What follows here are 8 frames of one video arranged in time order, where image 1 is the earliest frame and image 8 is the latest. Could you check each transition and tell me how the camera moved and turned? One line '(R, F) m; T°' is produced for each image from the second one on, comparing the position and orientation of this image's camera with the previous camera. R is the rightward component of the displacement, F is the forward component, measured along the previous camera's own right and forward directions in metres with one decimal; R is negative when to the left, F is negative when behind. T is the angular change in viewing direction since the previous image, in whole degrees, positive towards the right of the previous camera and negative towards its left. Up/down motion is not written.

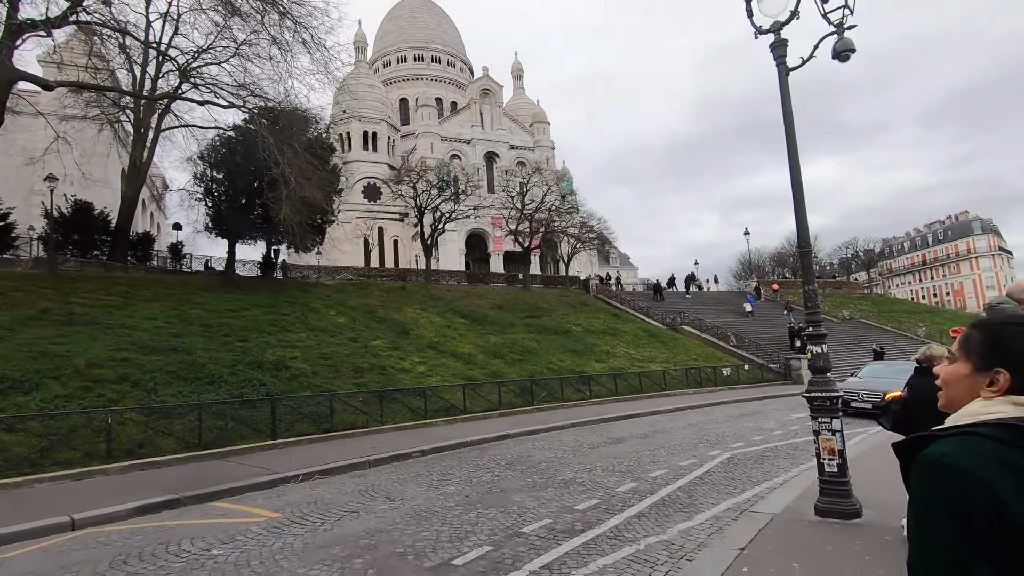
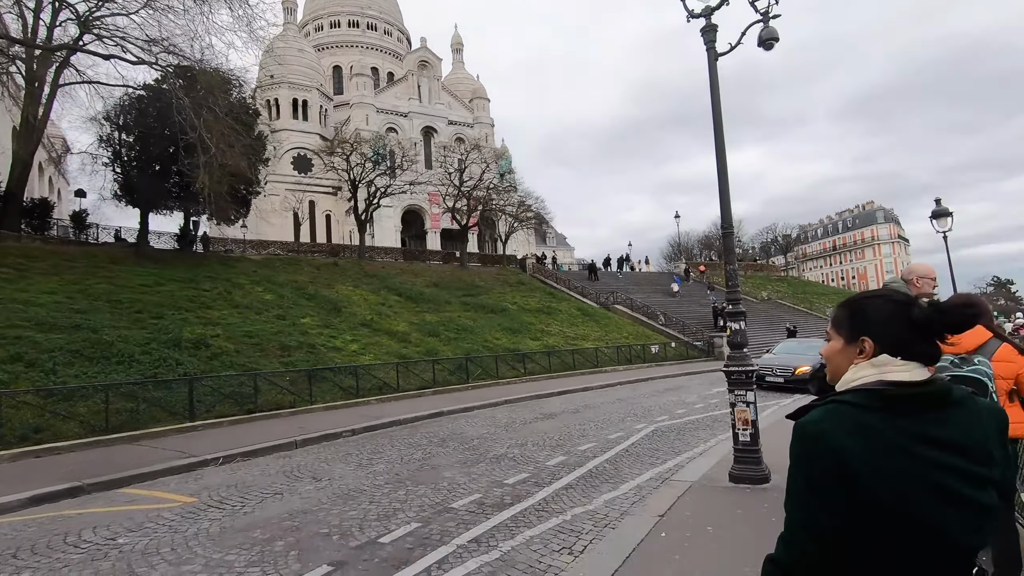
(+0.1, +0.1) m; +7°
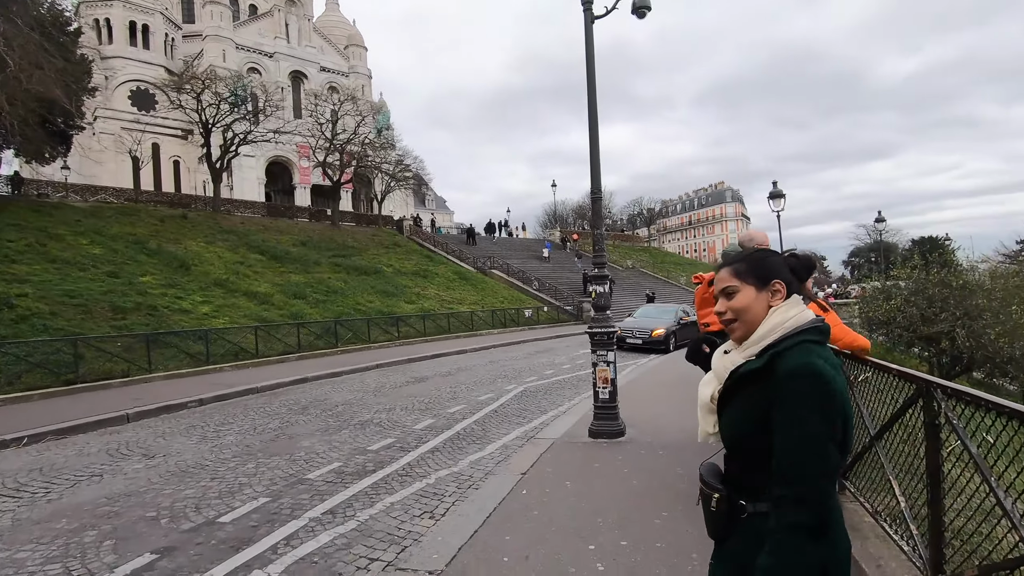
(+0.1, +0.2) m; +13°
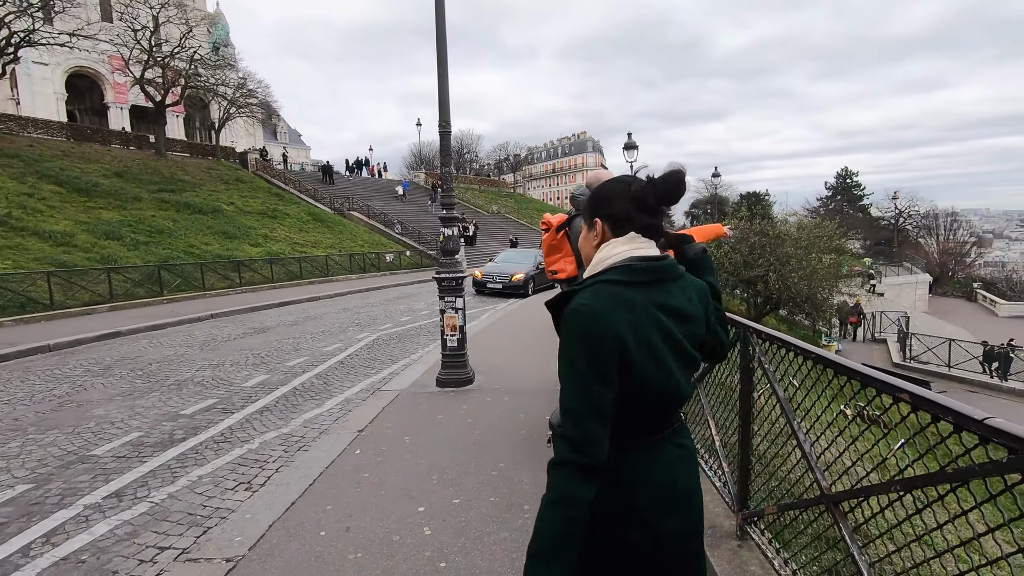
(+0.3, +0.4) m; +14°
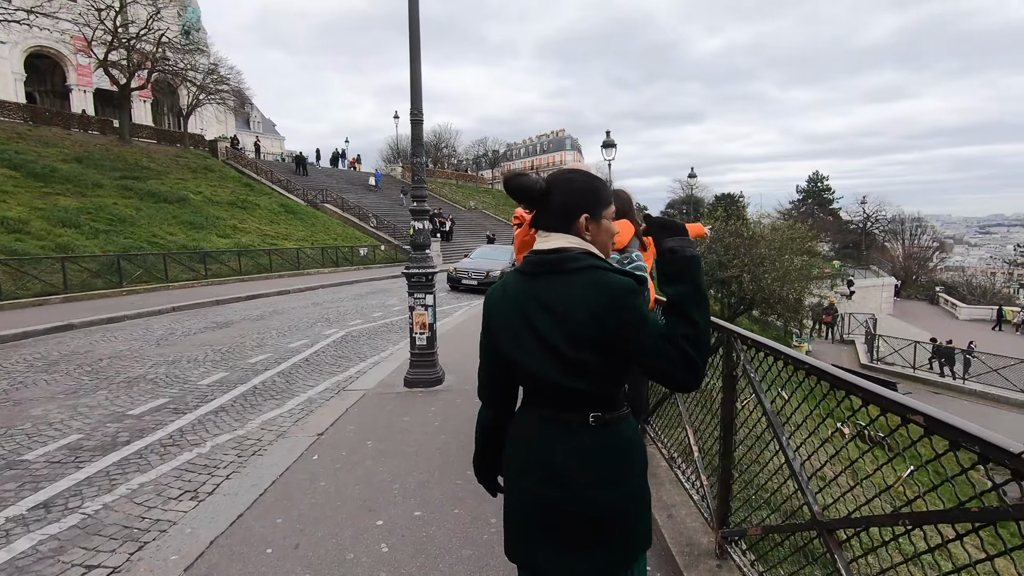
(0.0, +0.2) m; +2°
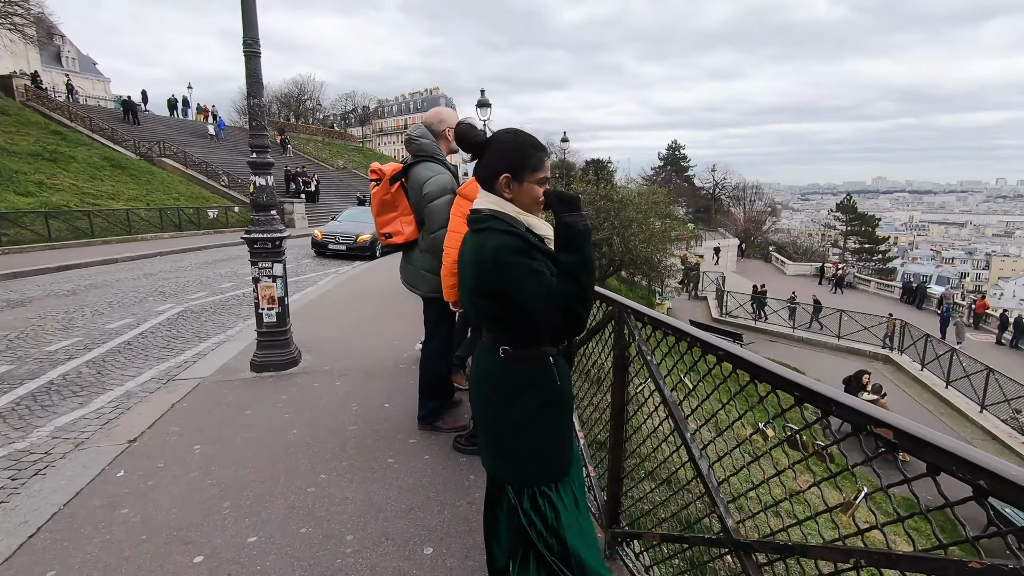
(+0.1, +0.5) m; +13°
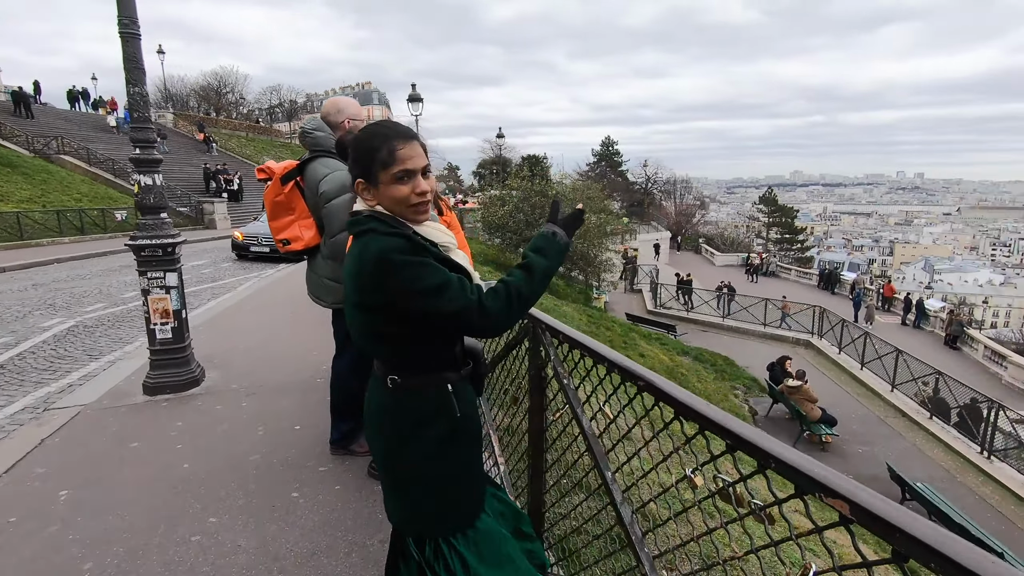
(+0.1, +0.3) m; +6°
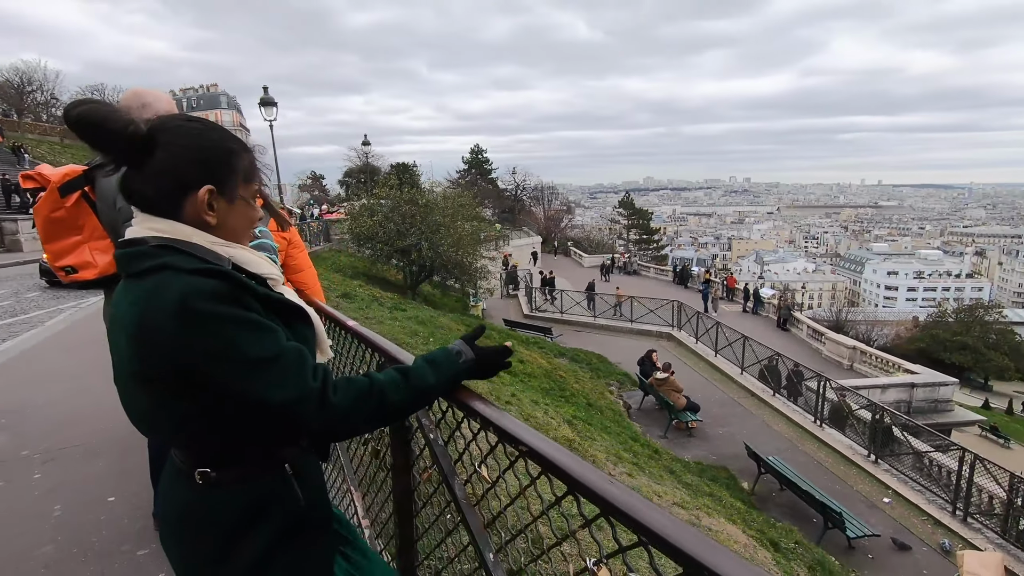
(+0.1, +0.3) m; +13°
